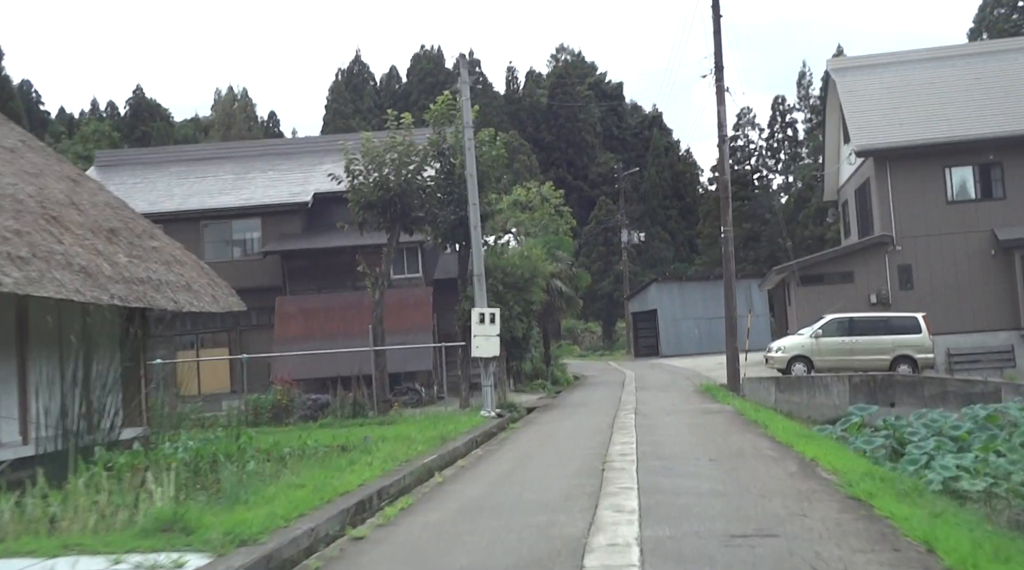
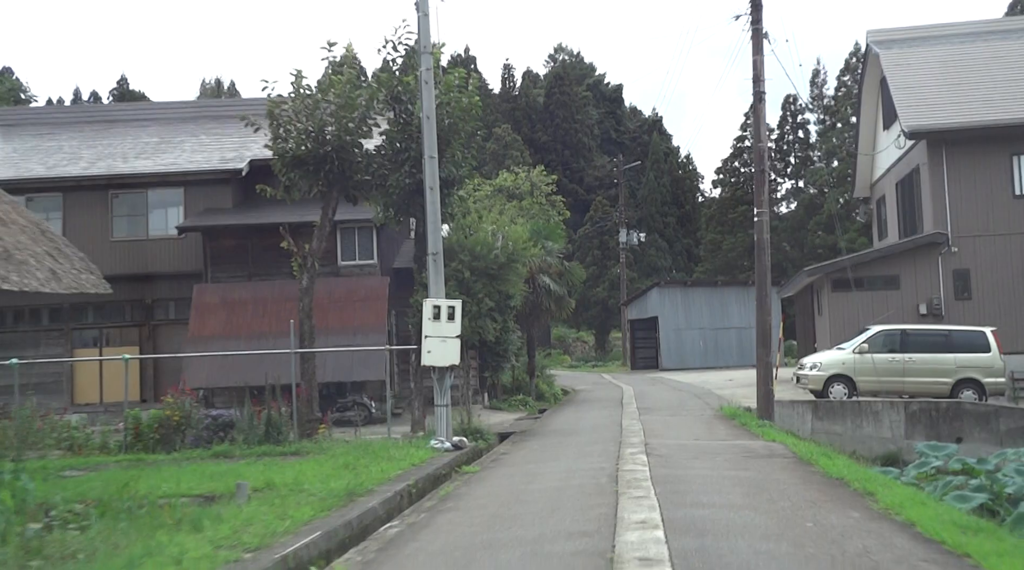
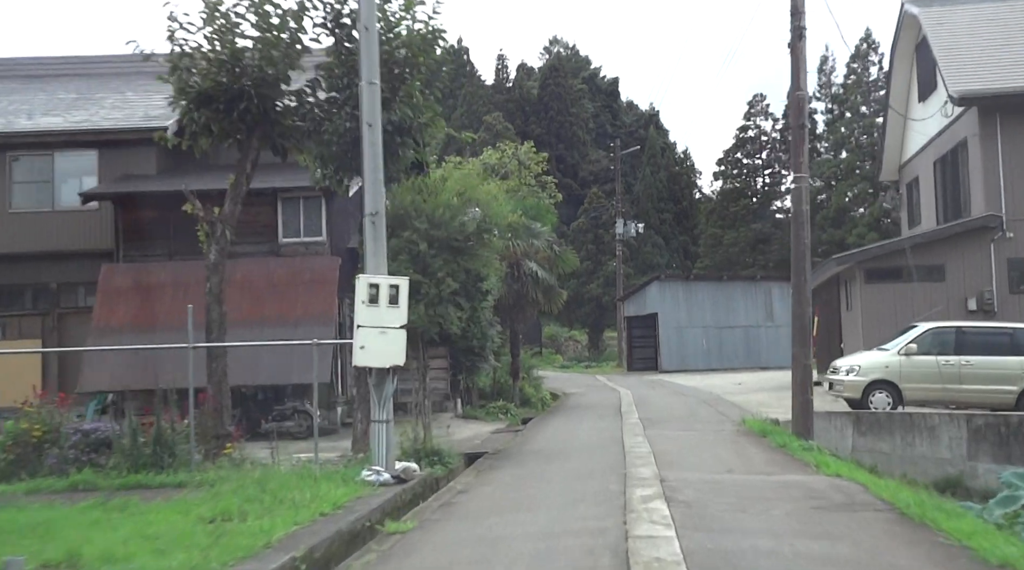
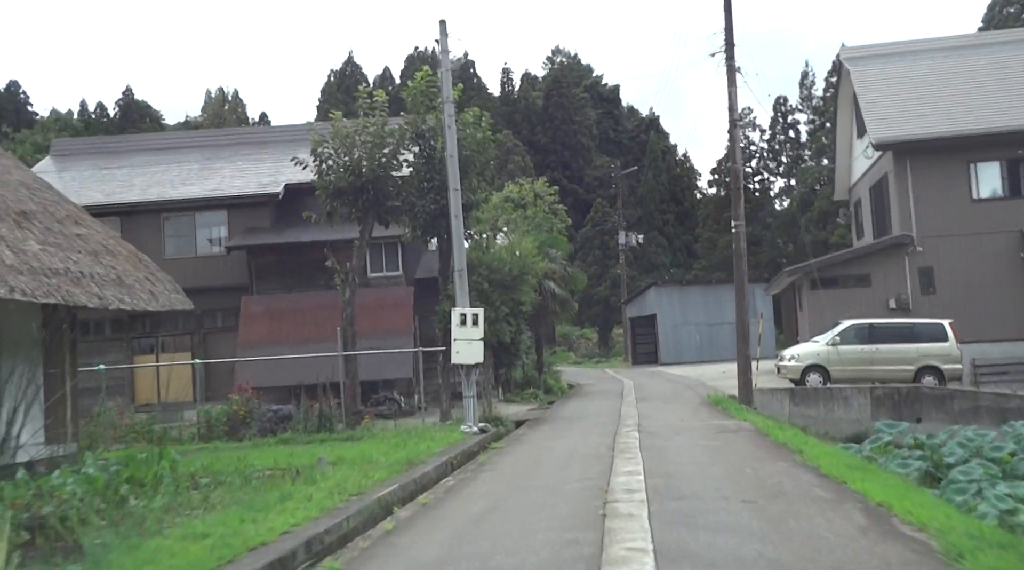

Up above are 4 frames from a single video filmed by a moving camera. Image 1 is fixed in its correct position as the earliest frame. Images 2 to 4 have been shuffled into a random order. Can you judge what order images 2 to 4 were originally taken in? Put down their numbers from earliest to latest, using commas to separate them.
4, 2, 3
